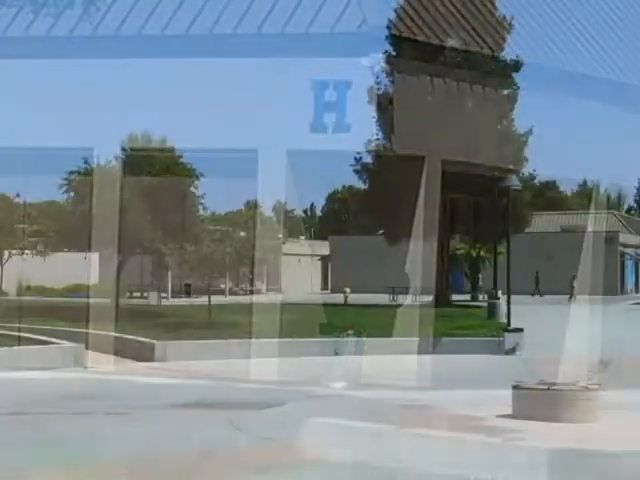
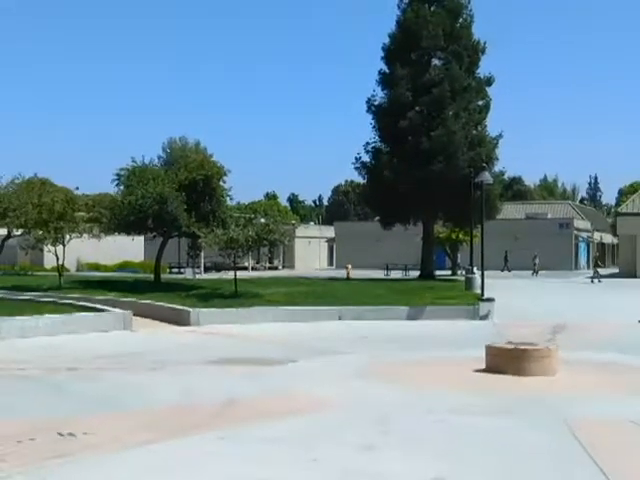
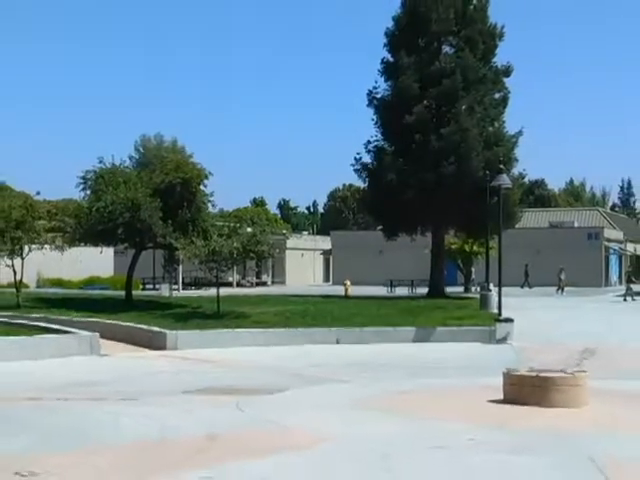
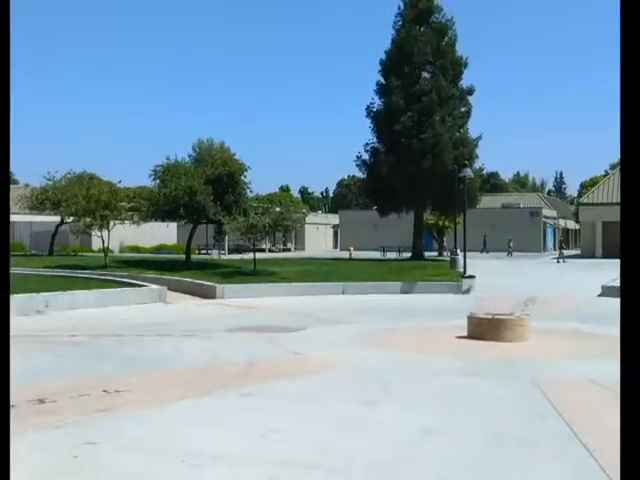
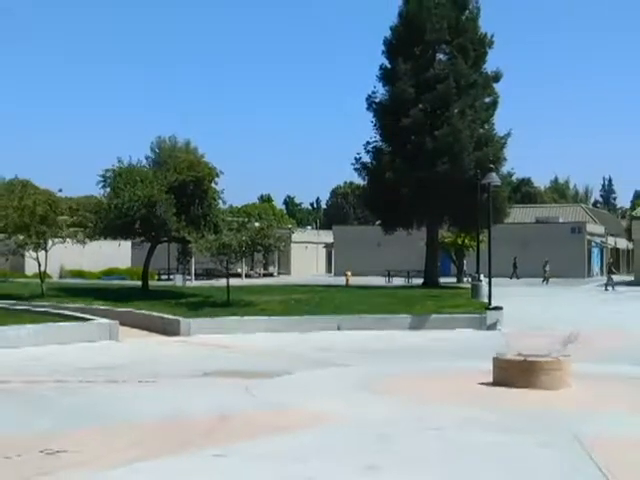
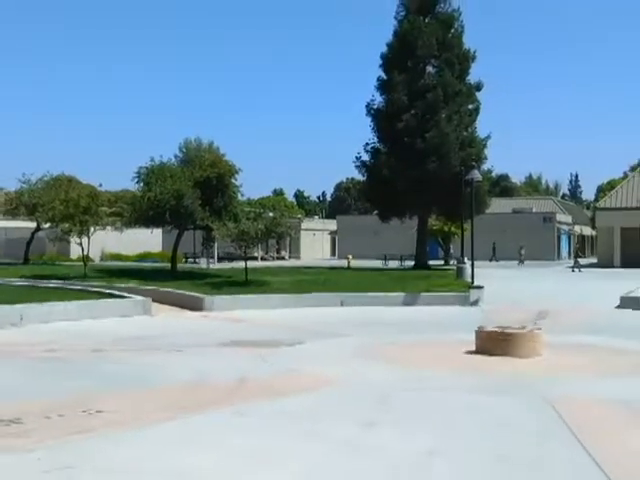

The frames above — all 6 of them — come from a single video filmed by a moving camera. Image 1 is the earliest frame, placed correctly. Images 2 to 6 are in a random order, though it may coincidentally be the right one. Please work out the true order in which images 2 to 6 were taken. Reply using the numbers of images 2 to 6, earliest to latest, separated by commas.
3, 5, 2, 6, 4
